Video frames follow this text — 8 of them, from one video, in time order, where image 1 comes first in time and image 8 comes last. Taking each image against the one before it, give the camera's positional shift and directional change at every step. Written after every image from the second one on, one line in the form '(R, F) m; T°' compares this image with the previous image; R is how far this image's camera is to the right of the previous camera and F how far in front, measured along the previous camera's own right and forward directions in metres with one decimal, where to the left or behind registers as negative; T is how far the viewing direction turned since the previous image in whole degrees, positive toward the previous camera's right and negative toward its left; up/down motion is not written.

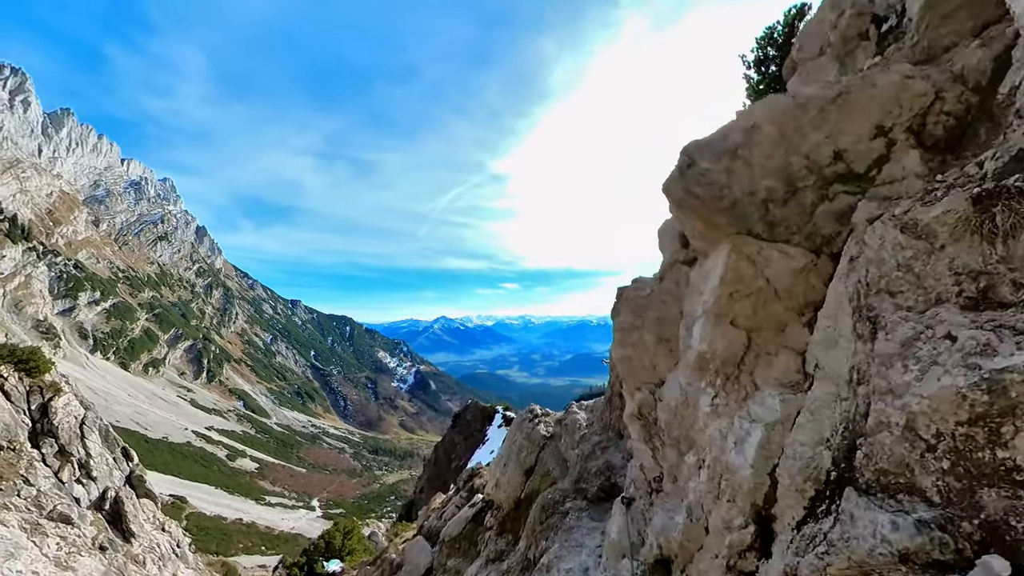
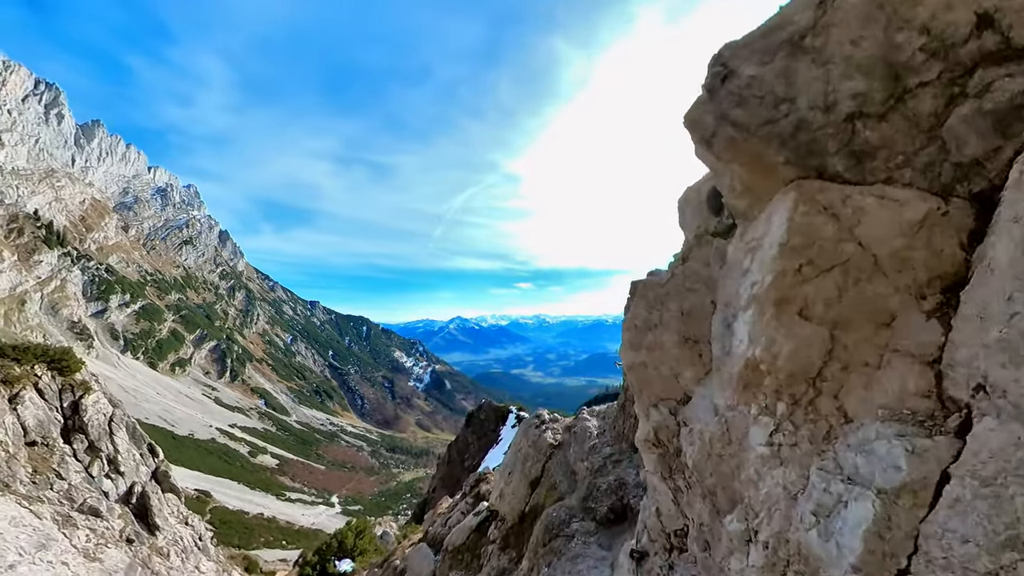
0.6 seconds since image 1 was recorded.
(+0.5, +1.2) m; -2°
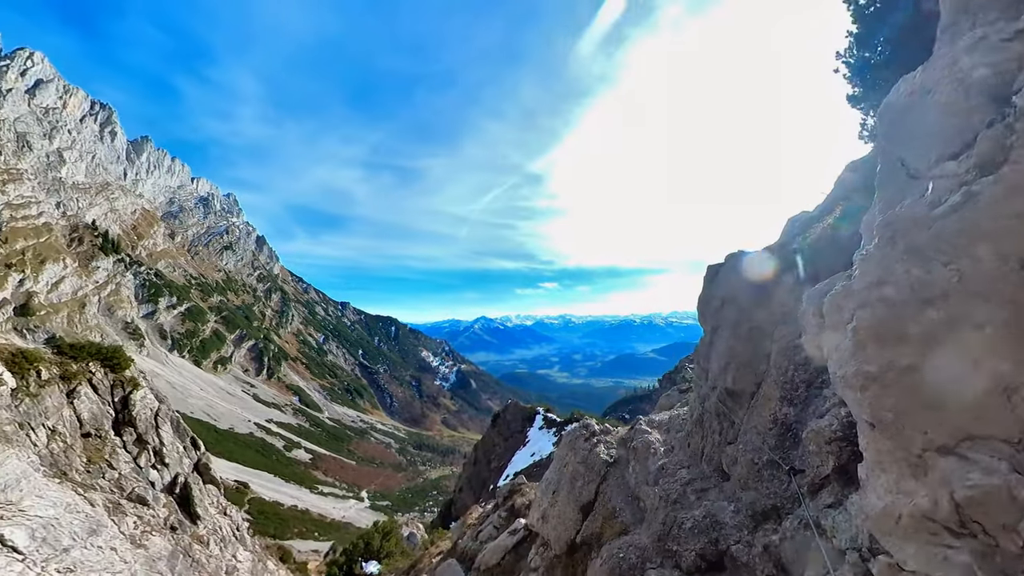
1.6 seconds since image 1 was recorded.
(+0.6, +1.8) m; -4°
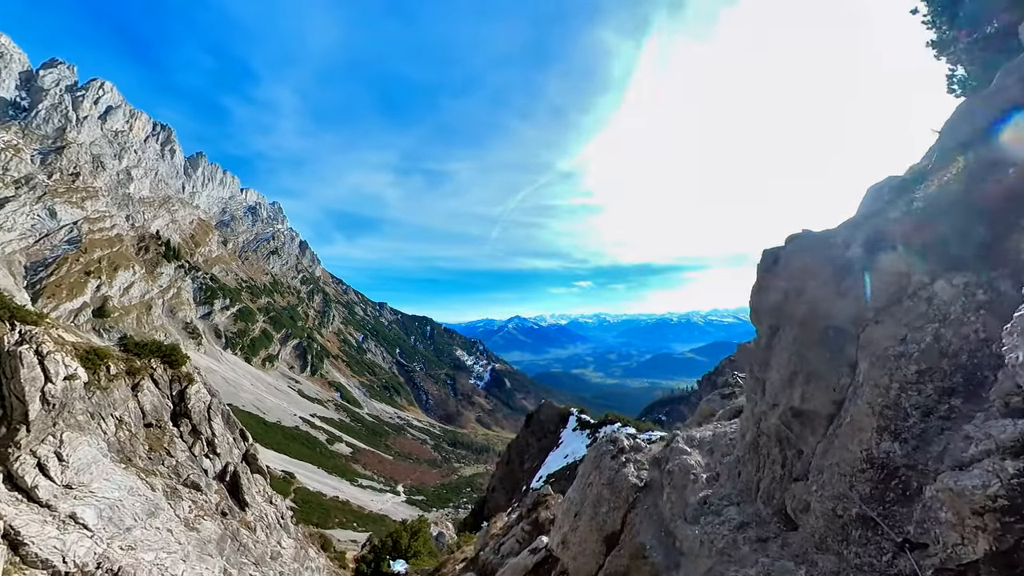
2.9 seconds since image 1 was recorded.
(+2.6, +0.9) m; -5°
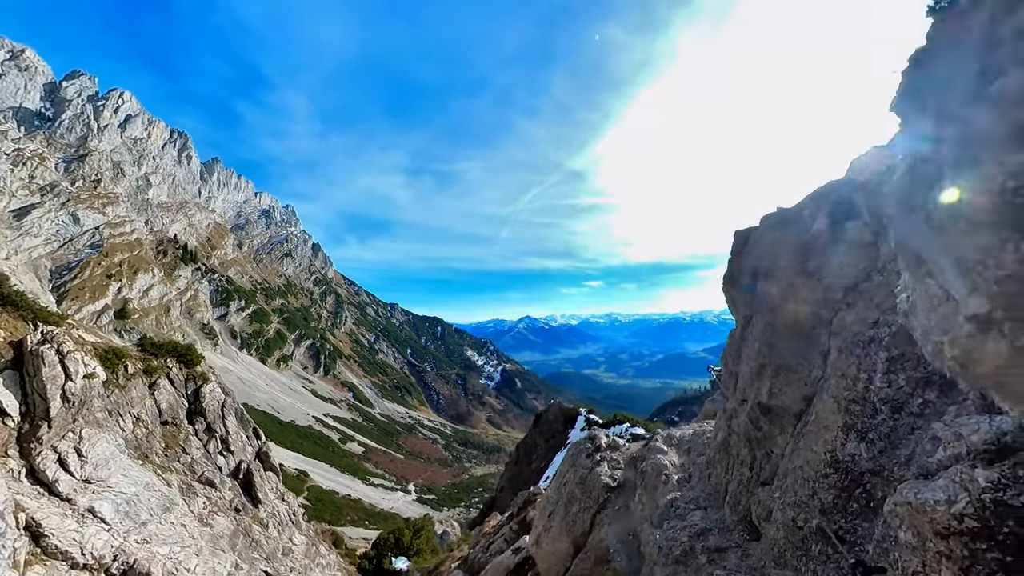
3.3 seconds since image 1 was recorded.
(+1.7, +0.1) m; -2°
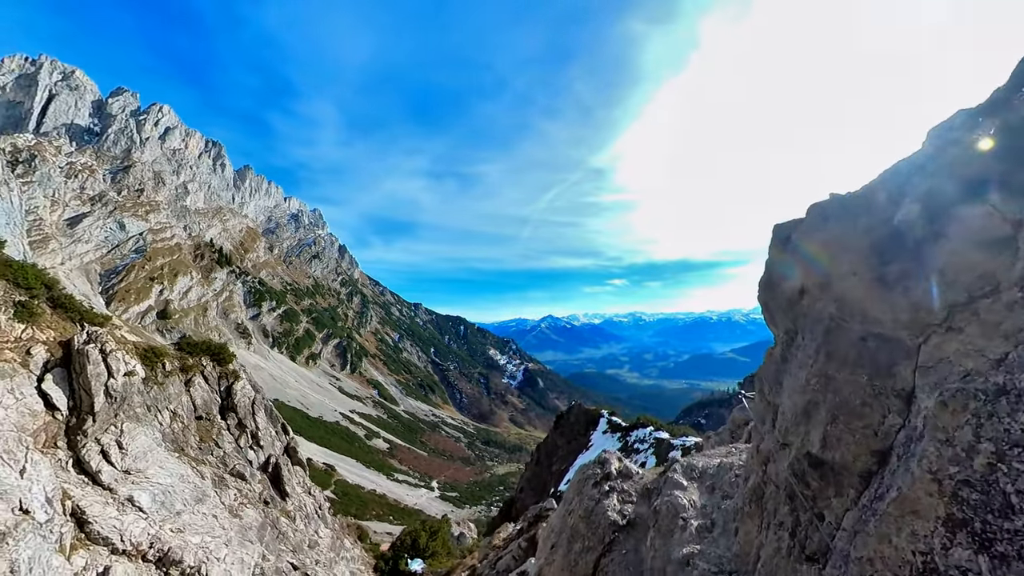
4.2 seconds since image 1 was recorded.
(+1.7, +1.0) m; -4°
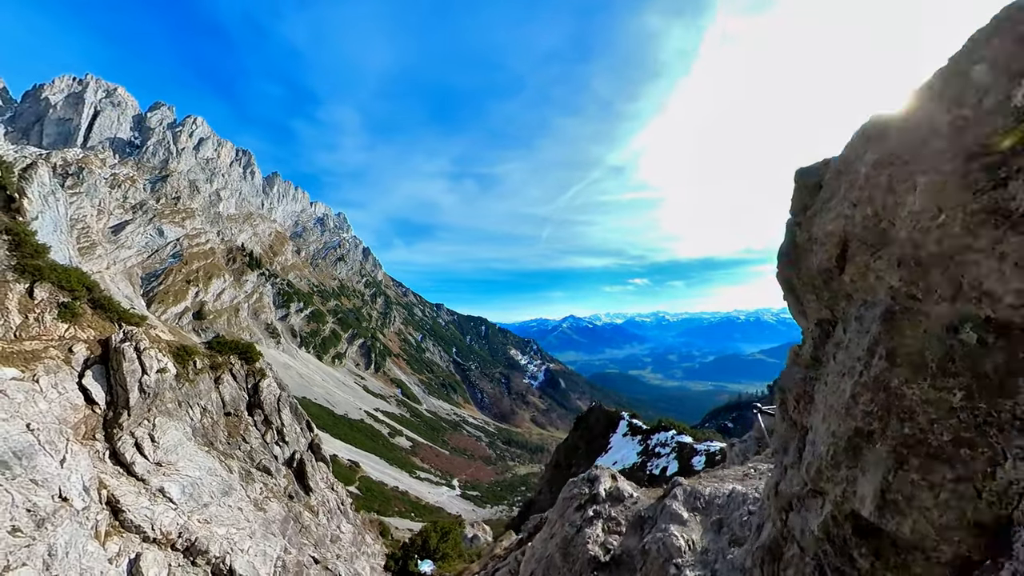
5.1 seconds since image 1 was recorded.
(+2.1, +1.1) m; -4°
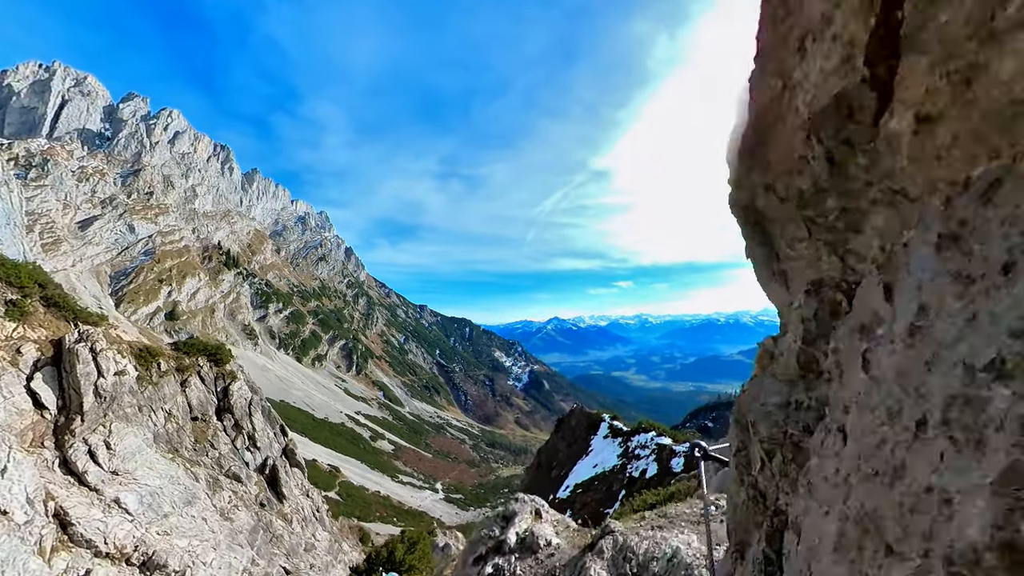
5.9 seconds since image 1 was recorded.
(+1.6, +0.9) m; +2°
